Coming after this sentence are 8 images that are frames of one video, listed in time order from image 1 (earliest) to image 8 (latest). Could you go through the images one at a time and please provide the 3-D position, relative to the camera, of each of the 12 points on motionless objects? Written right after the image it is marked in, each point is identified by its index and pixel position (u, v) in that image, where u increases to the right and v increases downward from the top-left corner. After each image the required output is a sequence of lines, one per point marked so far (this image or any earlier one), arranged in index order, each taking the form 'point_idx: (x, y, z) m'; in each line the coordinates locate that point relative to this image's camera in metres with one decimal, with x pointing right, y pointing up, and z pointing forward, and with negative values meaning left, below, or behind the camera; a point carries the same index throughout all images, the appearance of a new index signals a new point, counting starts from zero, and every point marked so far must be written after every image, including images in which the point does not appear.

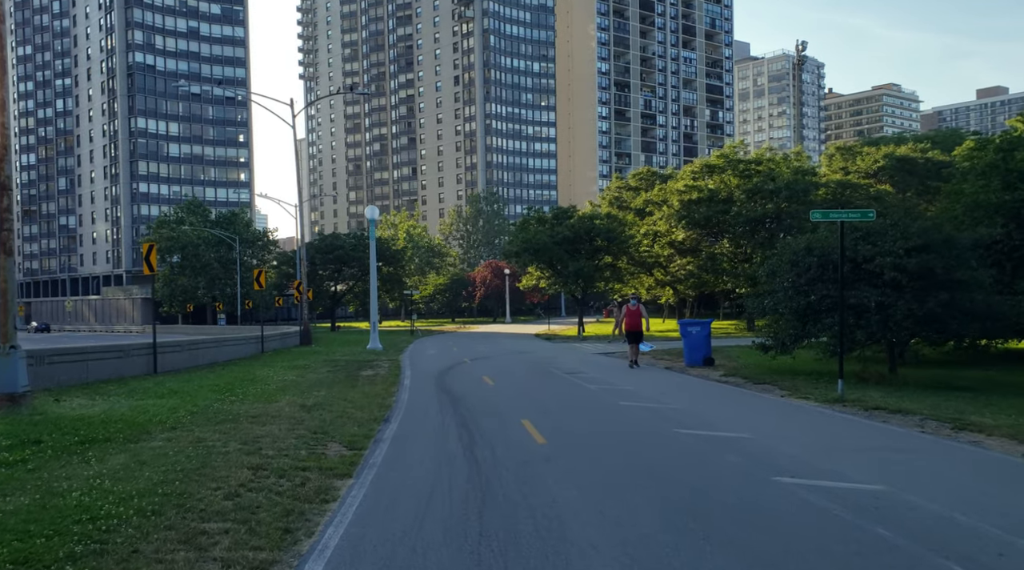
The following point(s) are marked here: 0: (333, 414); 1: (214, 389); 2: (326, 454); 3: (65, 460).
0: (-2.8, -2.0, +13.0) m
1: (-5.5, -1.9, +15.3) m
2: (-2.2, -1.9, +9.5) m
3: (-4.4, -1.7, +8.2) m
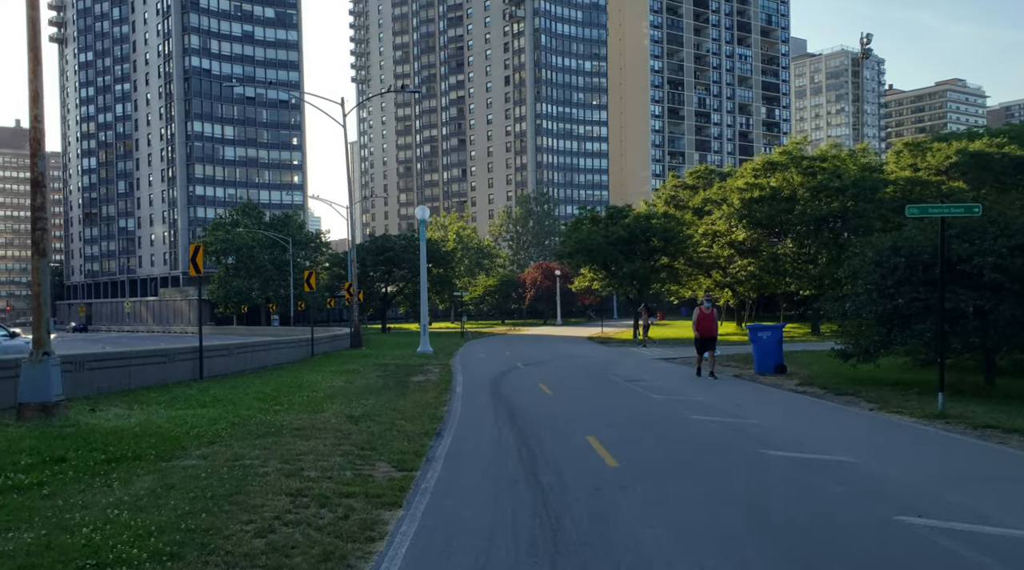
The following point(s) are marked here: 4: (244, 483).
0: (-1.9, -2.1, +12.1) m
1: (-4.5, -1.9, +14.5) m
2: (-1.4, -2.0, +8.6) m
3: (-3.8, -1.8, +7.4) m
4: (-2.5, -1.9, +7.8) m
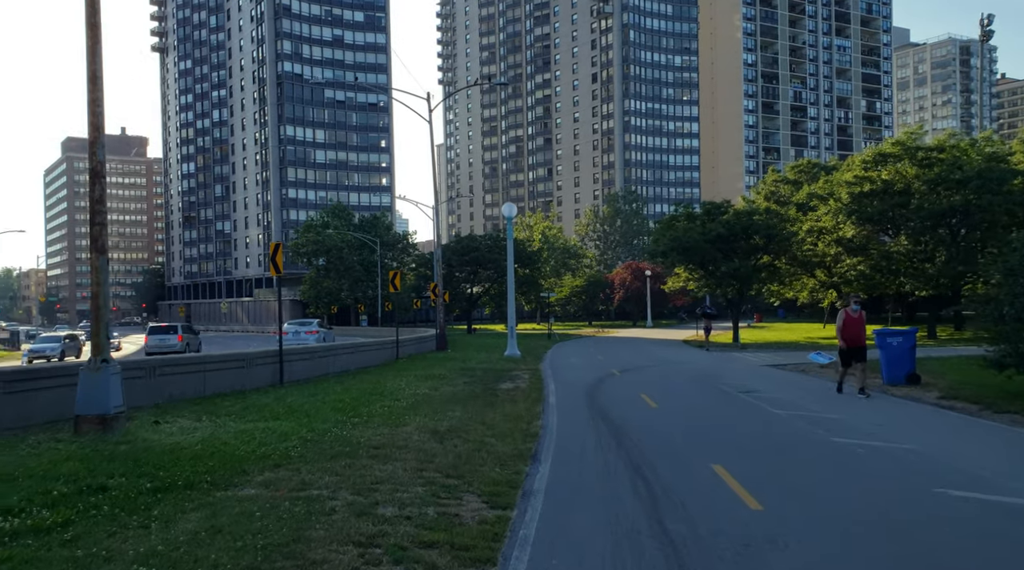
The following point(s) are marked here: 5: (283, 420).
0: (-0.5, -2.1, +10.7) m
1: (-2.9, -1.9, +13.3) m
2: (-0.4, -2.0, +7.1) m
3: (-2.9, -1.8, +6.1) m
4: (-1.6, -1.9, +6.5) m
5: (-3.2, -1.9, +11.7) m
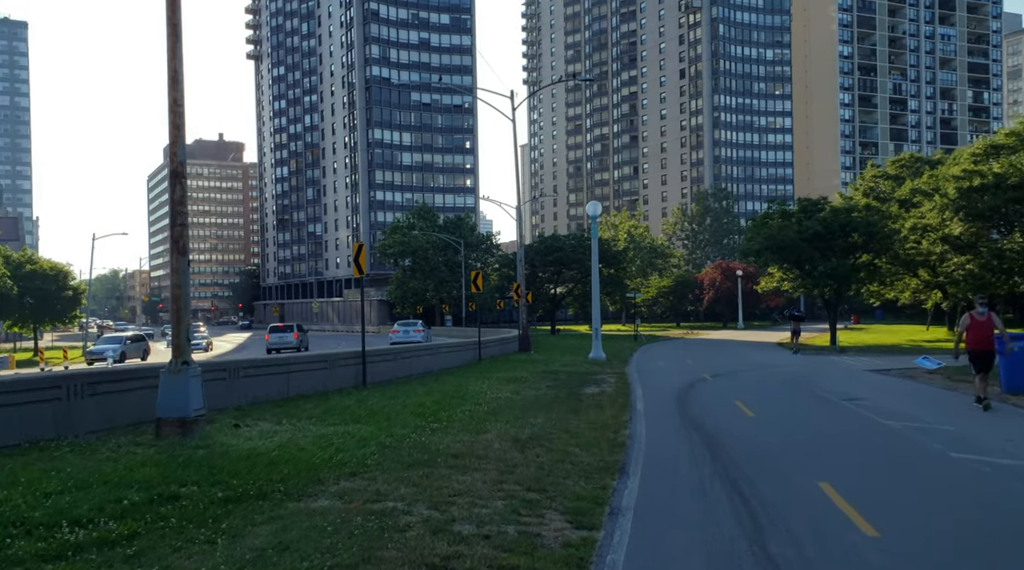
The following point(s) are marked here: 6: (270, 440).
0: (+0.5, -2.1, +10.1) m
1: (-1.5, -2.0, +13.0) m
2: (+0.2, -2.0, +6.6) m
3: (-2.3, -1.8, +5.9) m
4: (-1.0, -1.9, +6.0) m
5: (-2.1, -1.9, +11.4) m
6: (-2.9, -1.9, +10.0) m
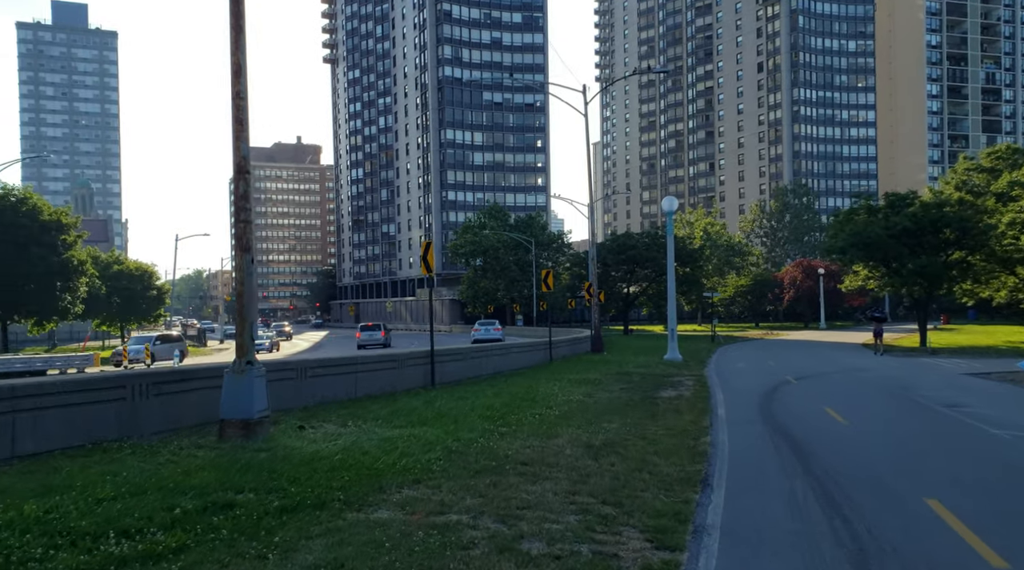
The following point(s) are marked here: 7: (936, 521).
0: (+1.4, -2.1, +9.5) m
1: (-0.4, -1.9, +12.5) m
2: (+0.8, -2.0, +5.9) m
3: (-1.8, -1.8, +5.5) m
4: (-0.5, -1.9, +5.5) m
5: (-1.1, -1.9, +11.0) m
6: (-2.1, -1.8, +9.6) m
7: (+3.8, -2.1, +7.3) m
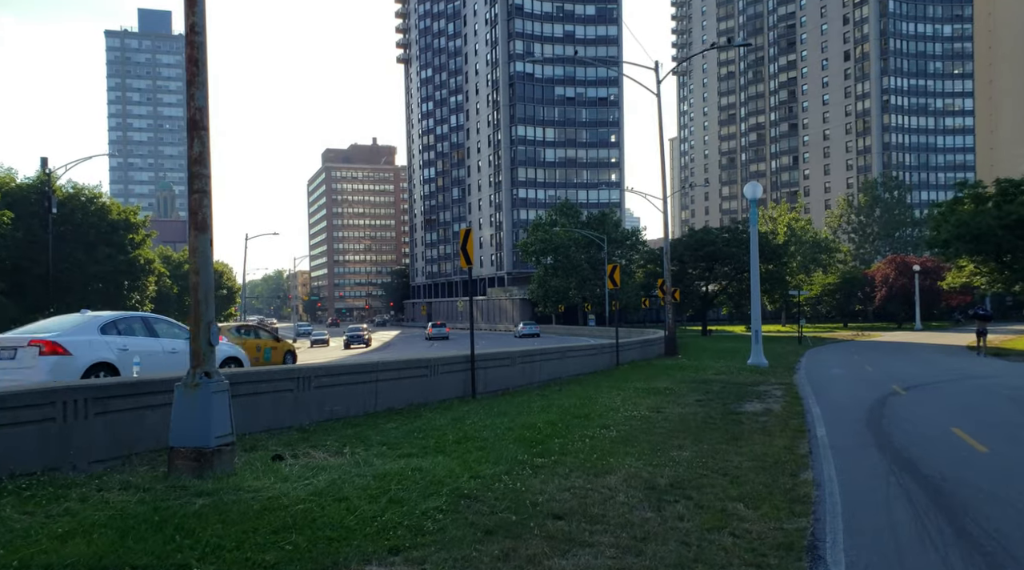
0: (+1.6, -2.0, +6.9) m
1: (+0.1, -1.8, +10.1) m
2: (+0.7, -1.9, +3.4) m
3: (-1.9, -1.7, +3.2) m
4: (-0.6, -1.8, +3.1) m
5: (-0.7, -1.8, +8.6) m
6: (-1.8, -1.7, +7.3) m
7: (+3.8, -2.0, +4.5) m
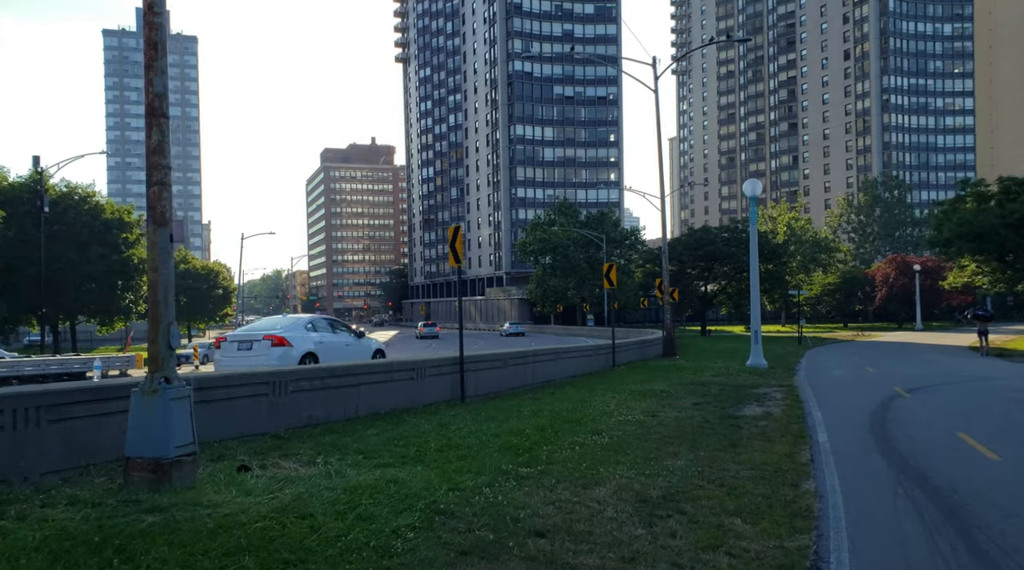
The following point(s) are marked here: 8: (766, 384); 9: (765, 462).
0: (+1.5, -1.9, +6.4) m
1: (0.0, -1.8, +9.5) m
2: (+0.5, -1.8, +2.9) m
3: (-2.1, -1.7, +2.7) m
4: (-0.7, -1.8, +2.6) m
5: (-0.9, -1.8, +8.1) m
6: (-1.9, -1.7, +6.8) m
7: (+3.7, -2.0, +4.0) m
8: (+5.9, -2.3, +19.1) m
9: (+2.9, -2.0, +9.5) m
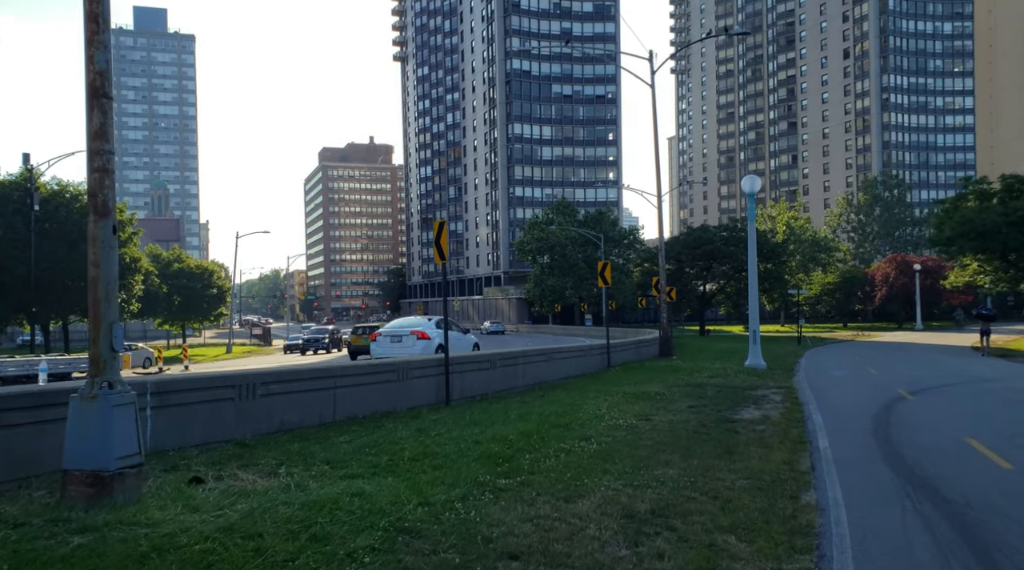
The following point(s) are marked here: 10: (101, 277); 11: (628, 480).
0: (+1.3, -1.9, +5.8) m
1: (-0.2, -1.8, +9.0) m
2: (+0.3, -1.8, +2.3) m
3: (-2.3, -1.6, +2.1) m
4: (-1.0, -1.7, +2.1) m
5: (-1.1, -1.8, +7.5) m
6: (-2.2, -1.7, +6.2) m
7: (+3.5, -1.9, +3.5) m
8: (+5.7, -2.2, +18.5) m
9: (+2.7, -2.0, +8.9) m
10: (-3.2, +0.1, +6.5) m
11: (+1.1, -1.9, +8.0) m
